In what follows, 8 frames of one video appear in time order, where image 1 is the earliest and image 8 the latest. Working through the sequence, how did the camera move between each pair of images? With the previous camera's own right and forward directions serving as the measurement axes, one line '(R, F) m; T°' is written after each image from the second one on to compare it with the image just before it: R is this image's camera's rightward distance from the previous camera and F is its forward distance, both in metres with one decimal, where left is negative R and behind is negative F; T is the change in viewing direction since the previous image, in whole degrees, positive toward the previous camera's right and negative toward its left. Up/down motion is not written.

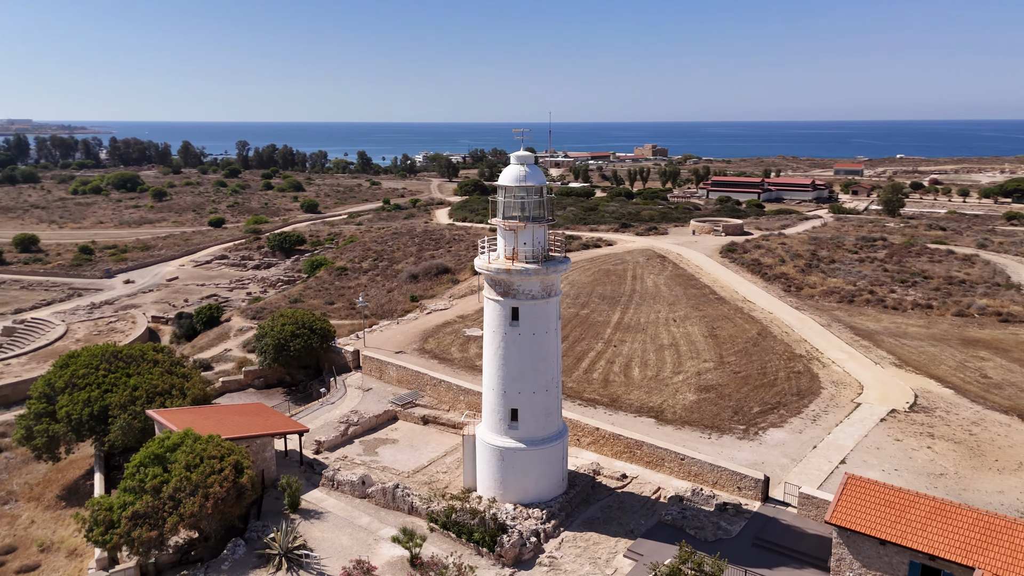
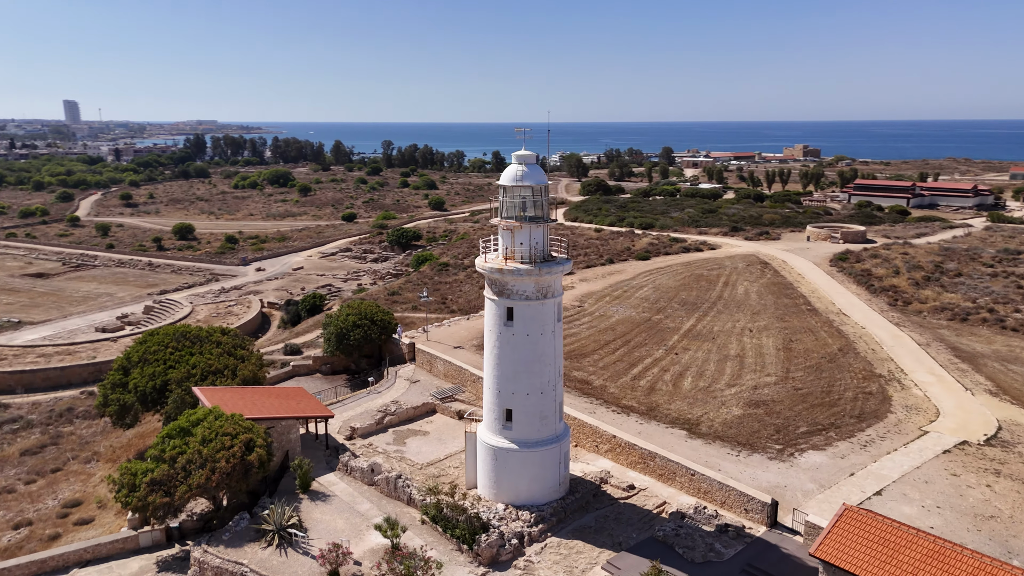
(+3.0, +0.3) m; -11°
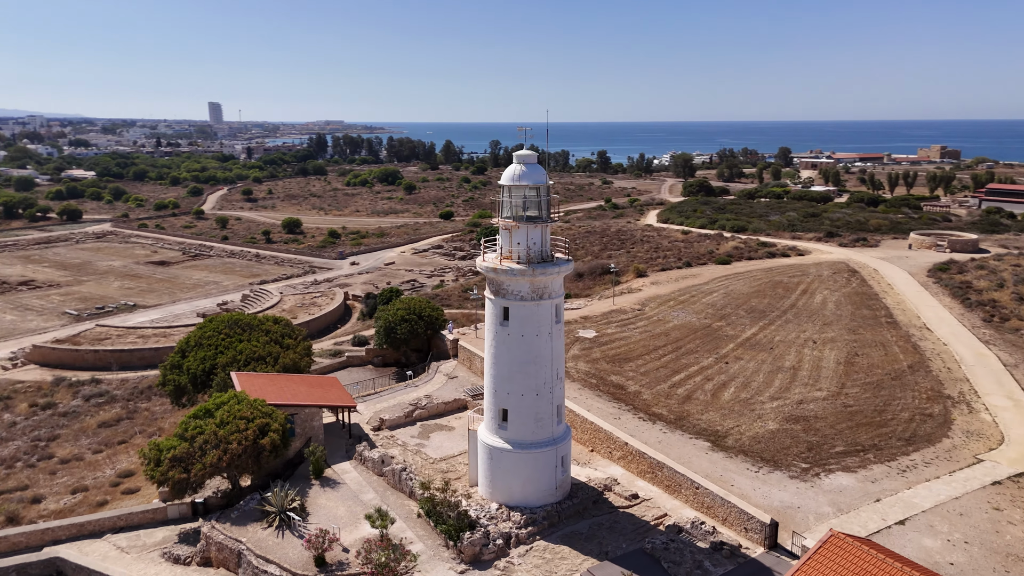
(+2.3, +0.2) m; -8°
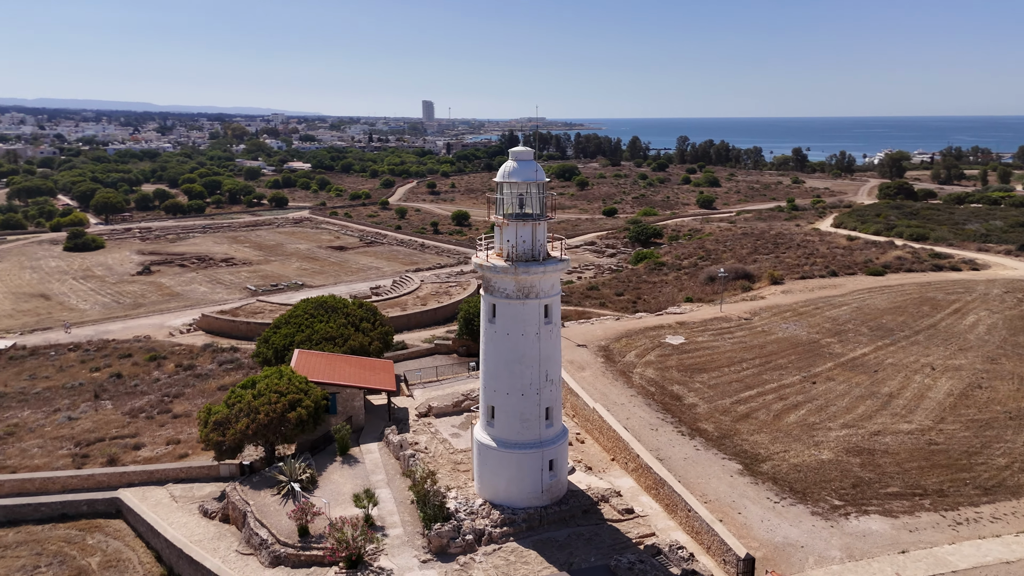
(+4.1, +0.6) m; -15°
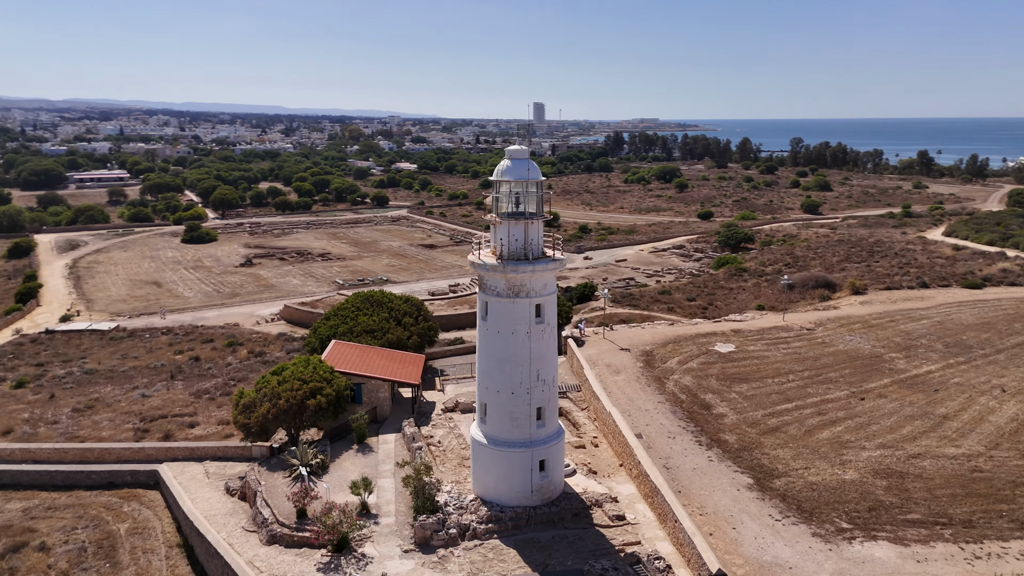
(+2.3, +0.1) m; -8°
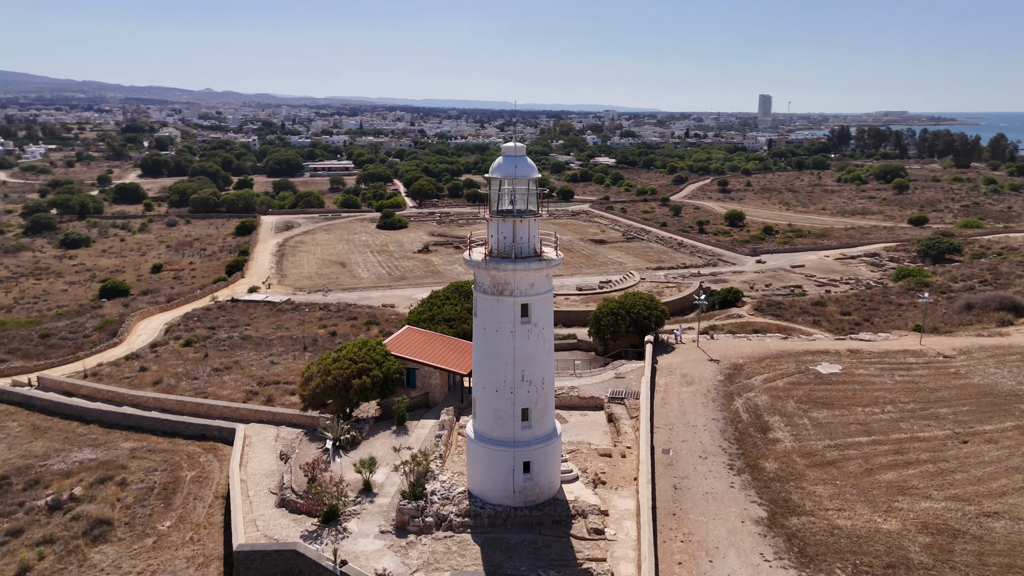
(+4.4, +0.7) m; -16°
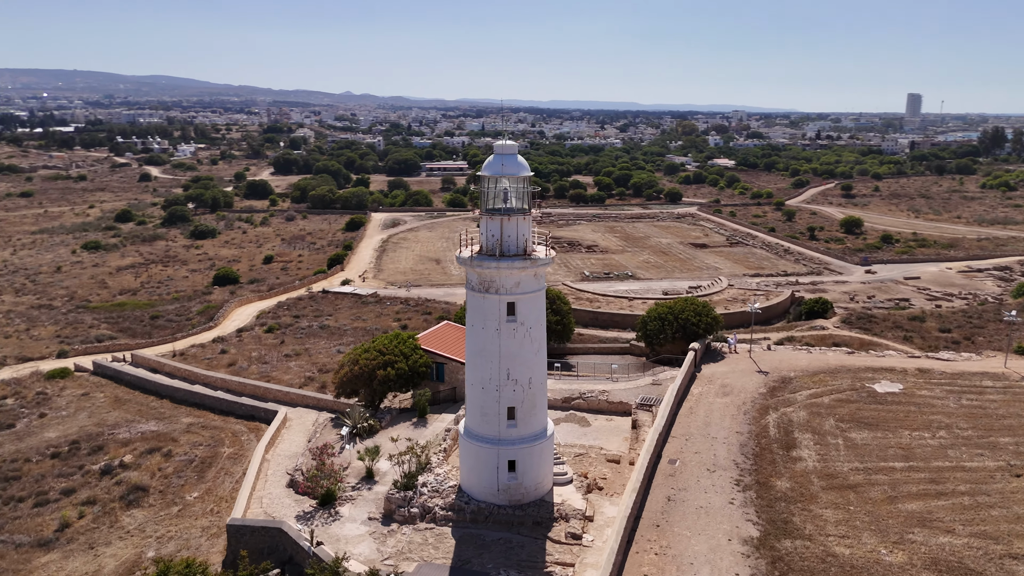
(+2.7, +0.2) m; -9°
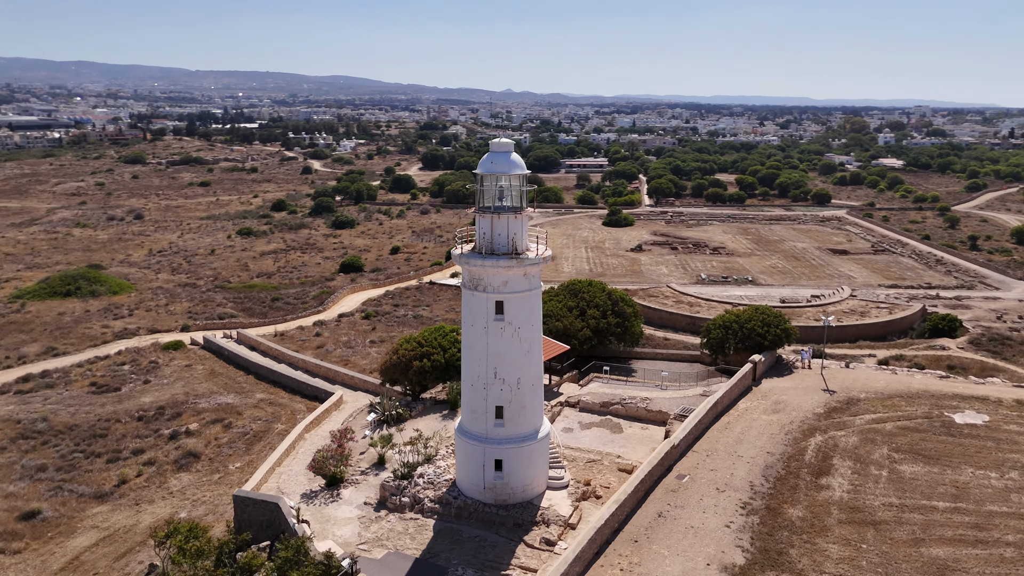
(+3.2, +0.4) m; -11°
